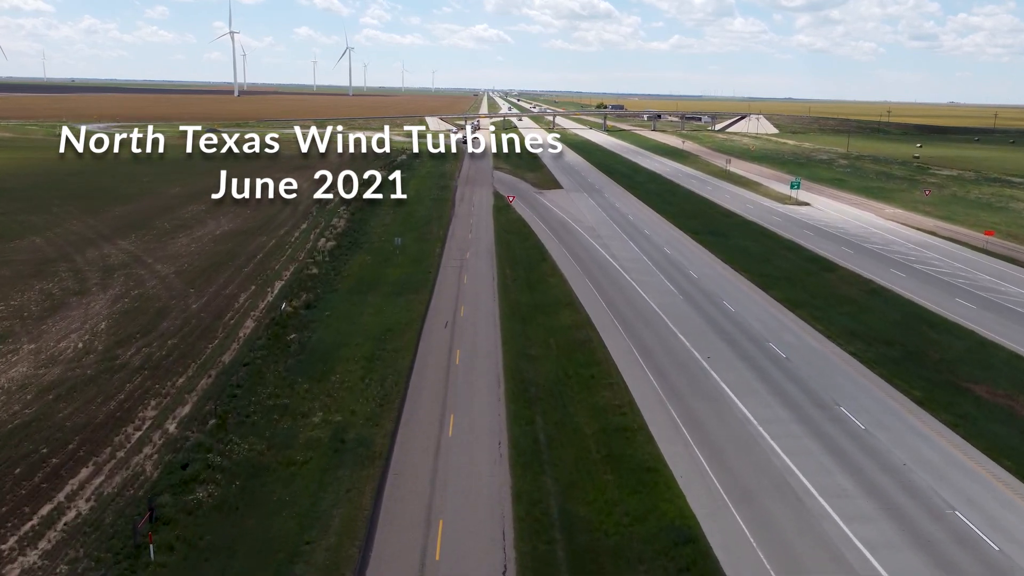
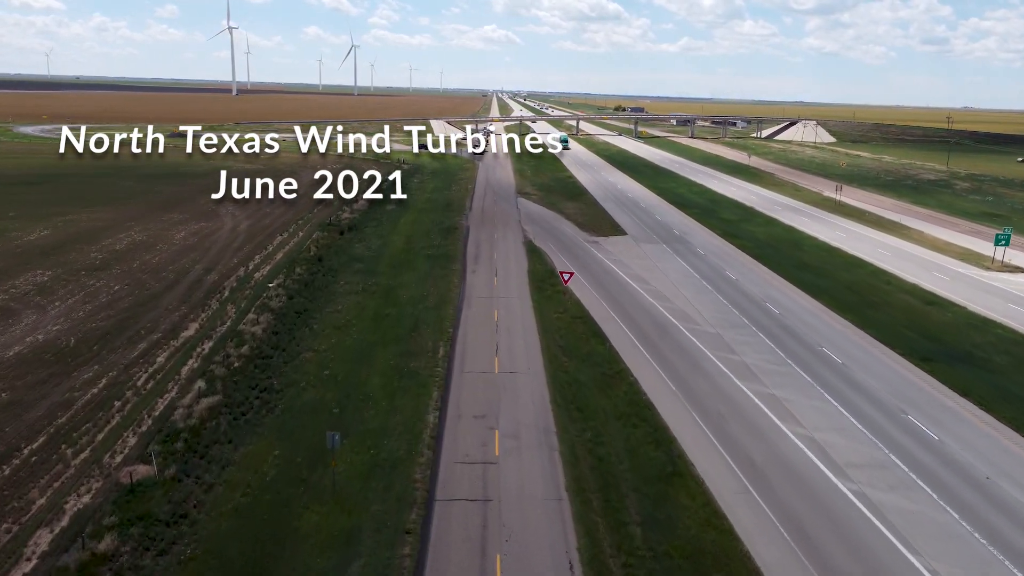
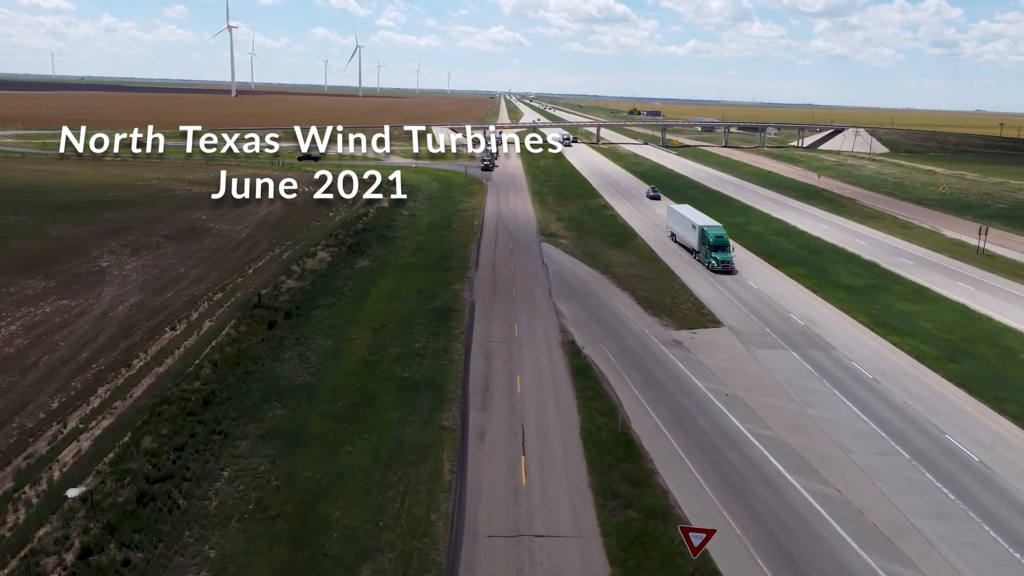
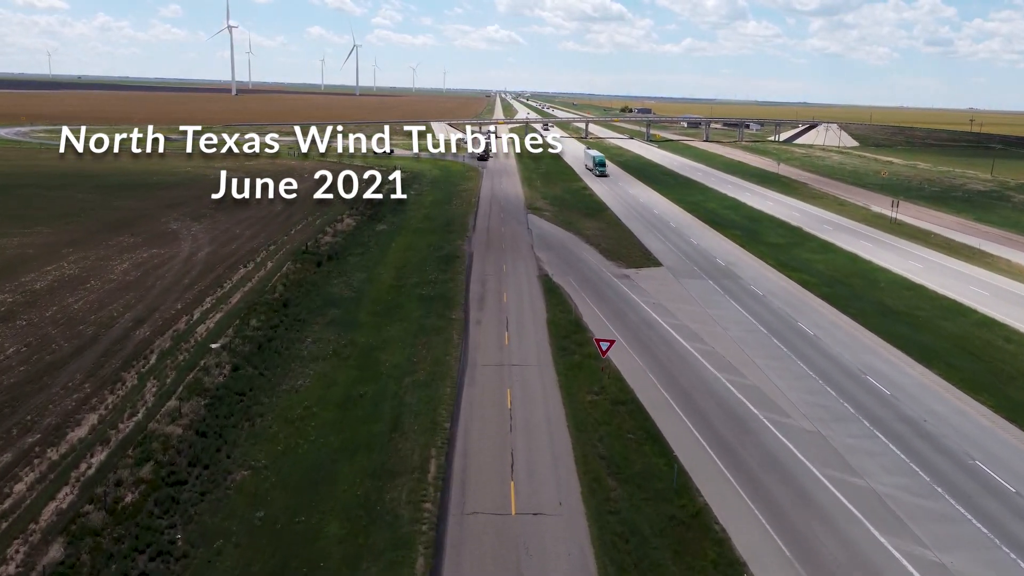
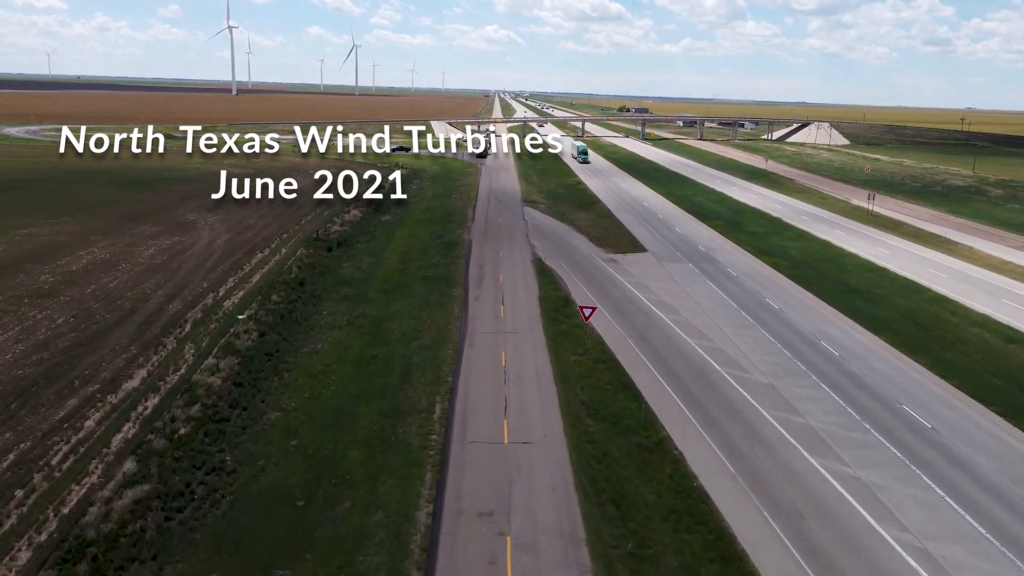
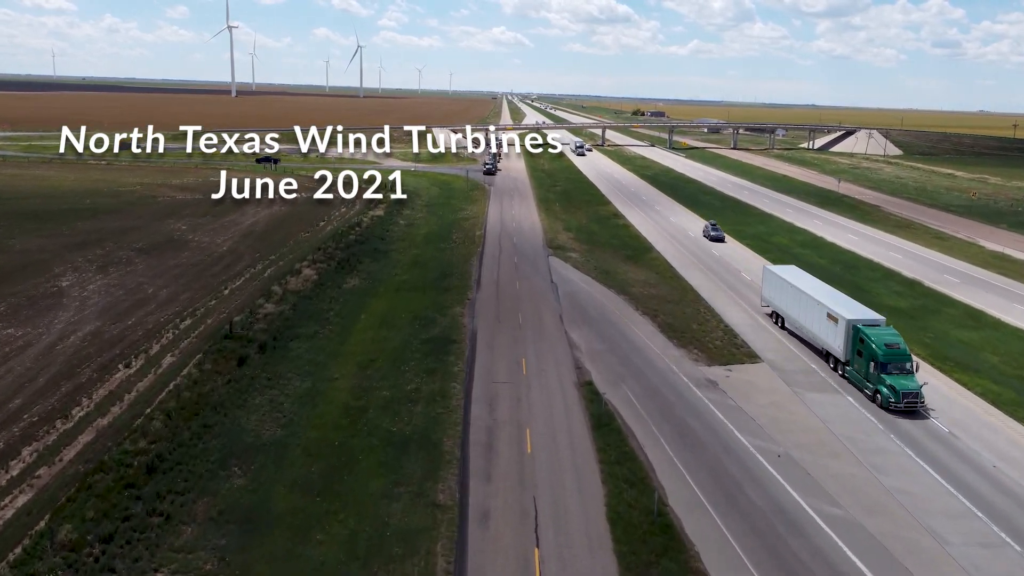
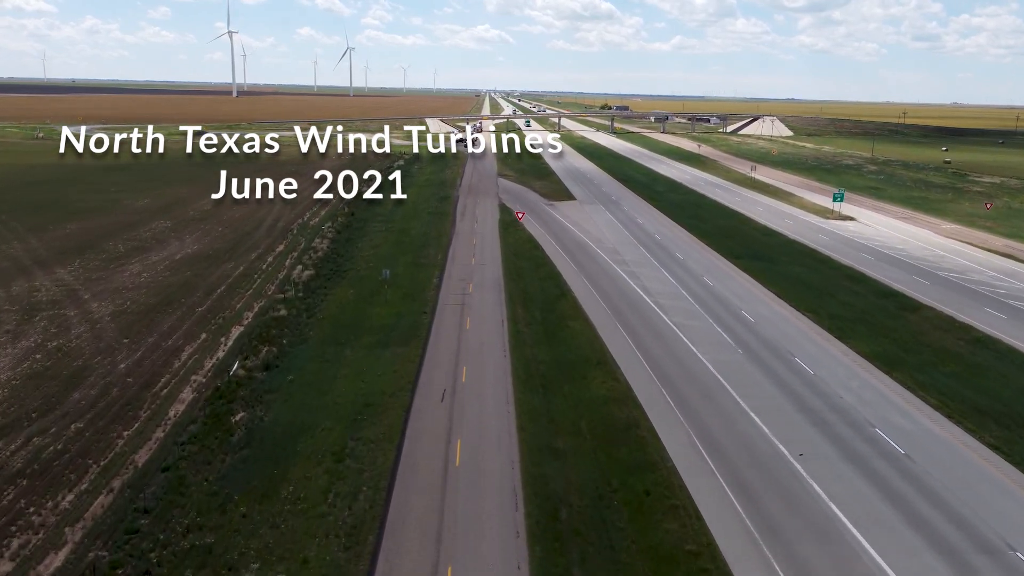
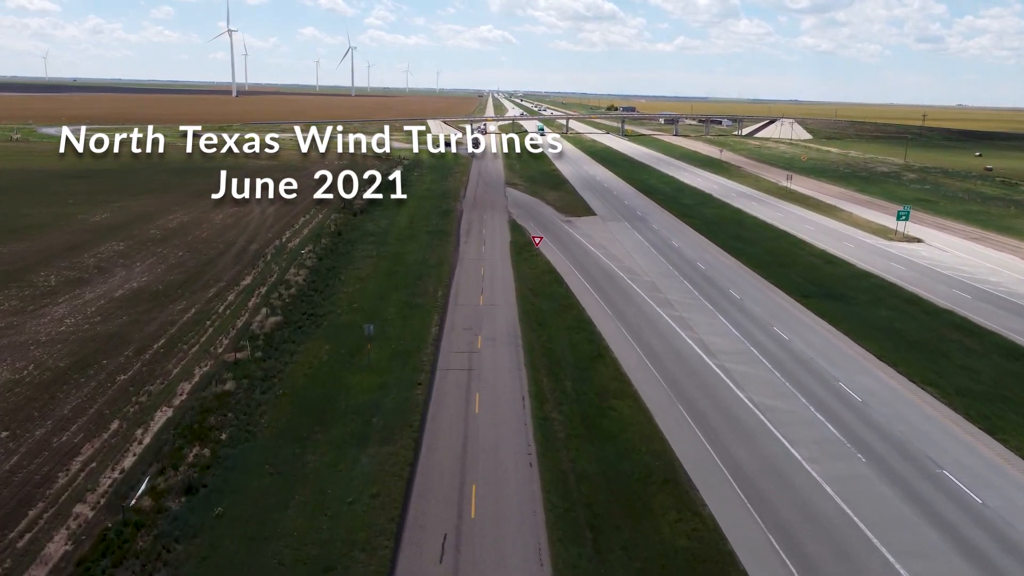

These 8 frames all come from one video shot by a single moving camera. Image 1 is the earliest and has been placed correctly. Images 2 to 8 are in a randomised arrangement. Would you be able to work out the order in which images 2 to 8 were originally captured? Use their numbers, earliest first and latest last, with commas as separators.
7, 8, 2, 5, 4, 3, 6
